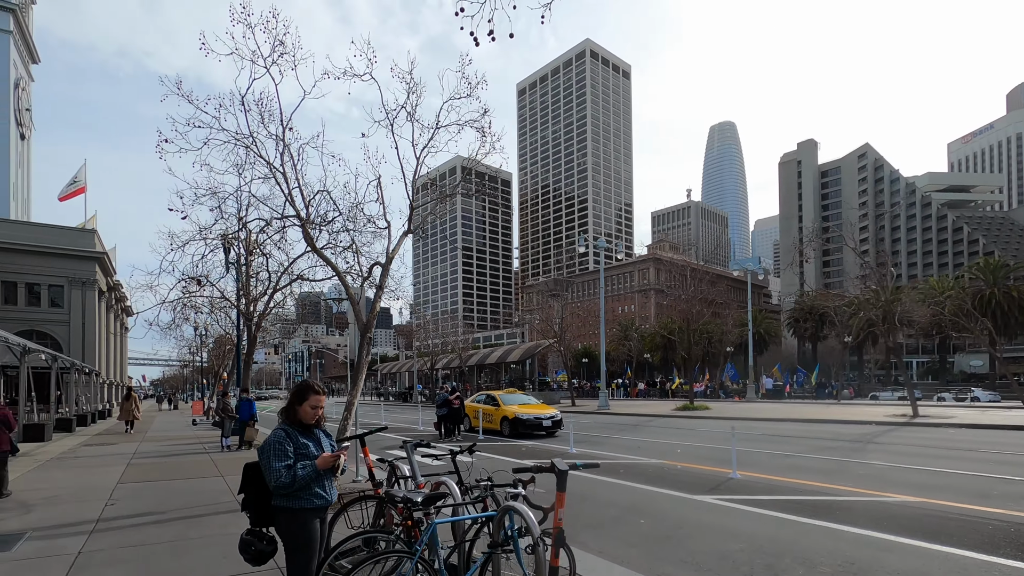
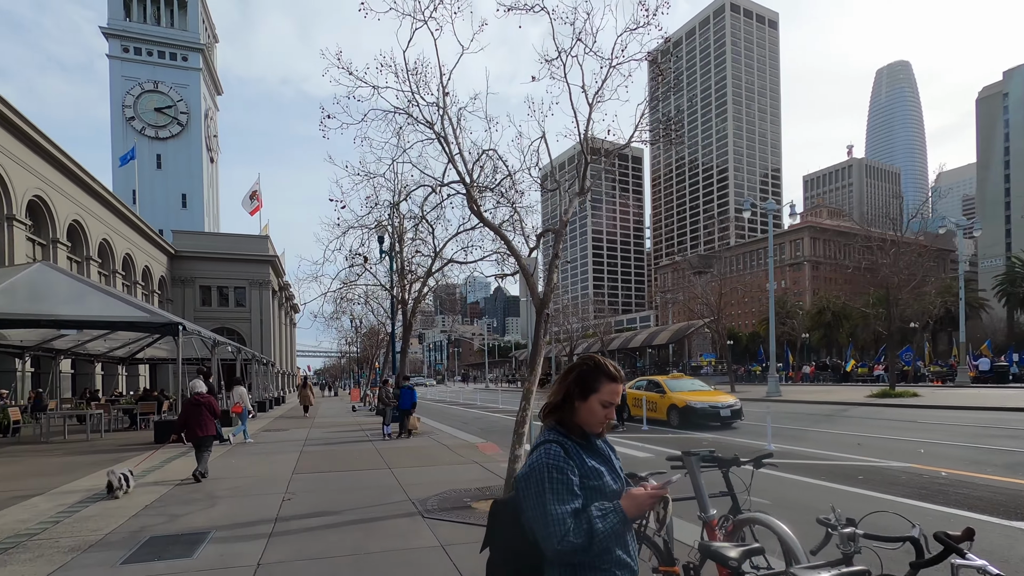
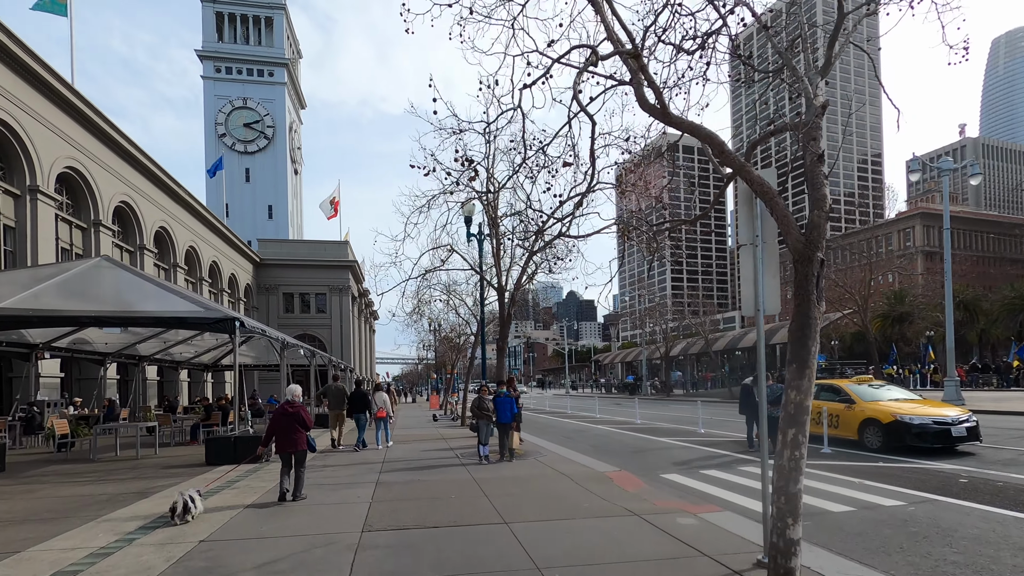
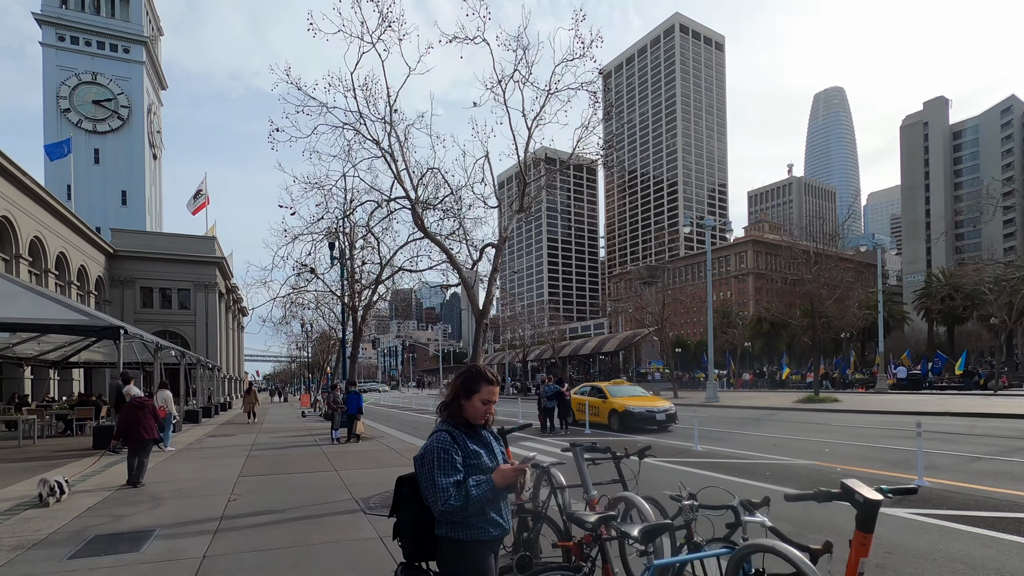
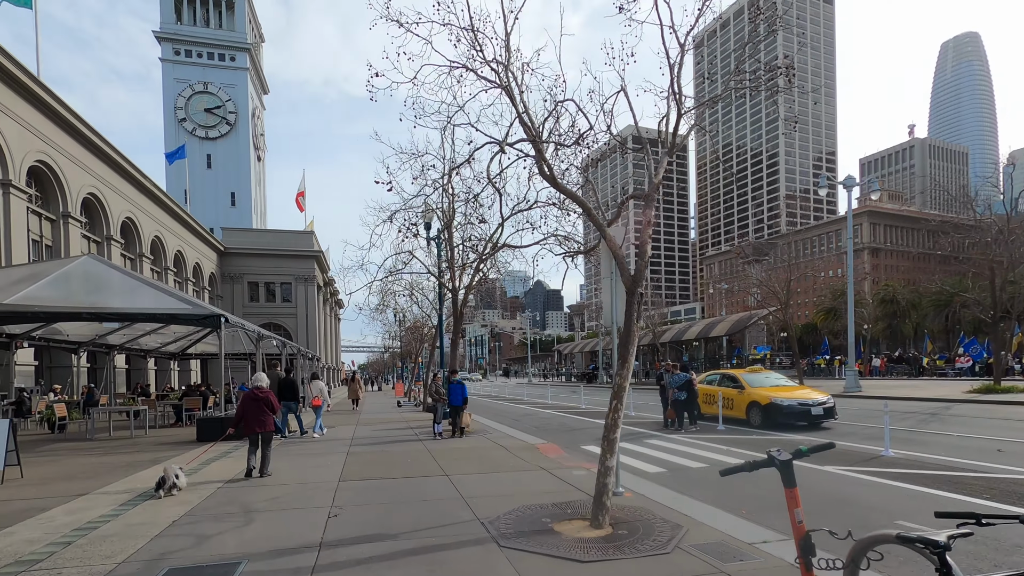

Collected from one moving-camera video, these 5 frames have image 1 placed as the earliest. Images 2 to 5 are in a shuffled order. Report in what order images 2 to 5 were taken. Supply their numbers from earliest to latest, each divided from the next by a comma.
4, 2, 5, 3
